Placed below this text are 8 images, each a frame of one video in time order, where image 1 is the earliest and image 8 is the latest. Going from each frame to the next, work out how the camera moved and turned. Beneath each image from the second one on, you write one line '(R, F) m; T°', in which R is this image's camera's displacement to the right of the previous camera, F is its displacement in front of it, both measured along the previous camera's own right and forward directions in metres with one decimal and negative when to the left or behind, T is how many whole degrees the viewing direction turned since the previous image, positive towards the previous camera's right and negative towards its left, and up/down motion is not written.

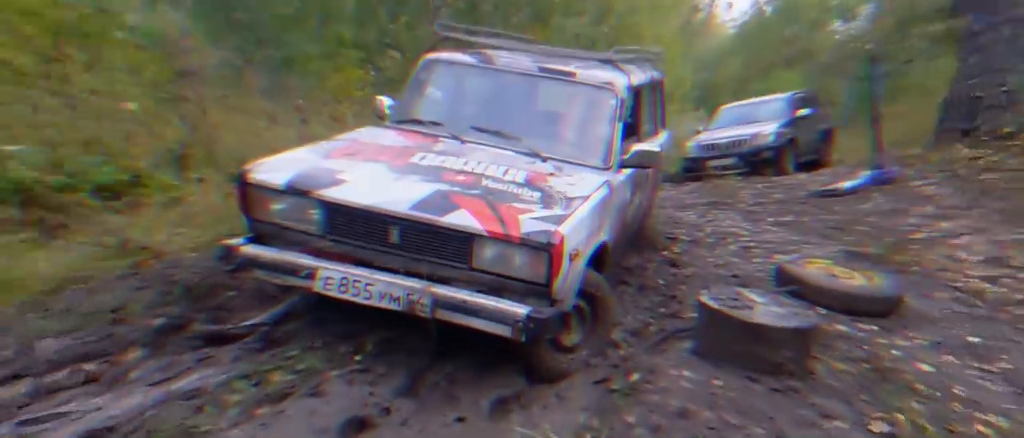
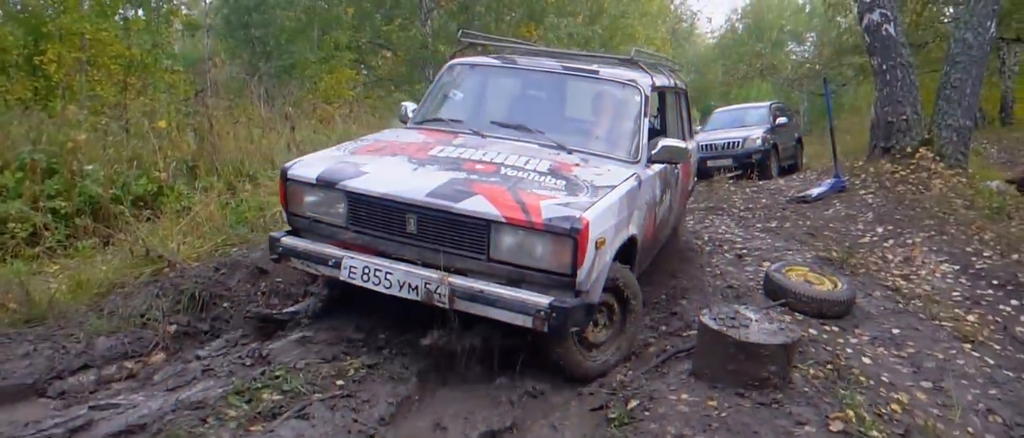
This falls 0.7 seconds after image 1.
(0.0, -0.1) m; 0°
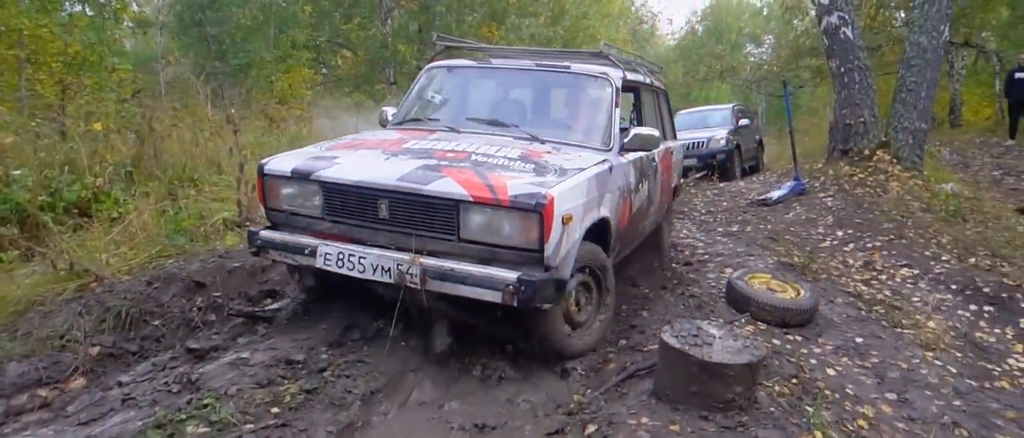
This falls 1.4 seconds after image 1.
(+0.1, +0.2) m; +3°
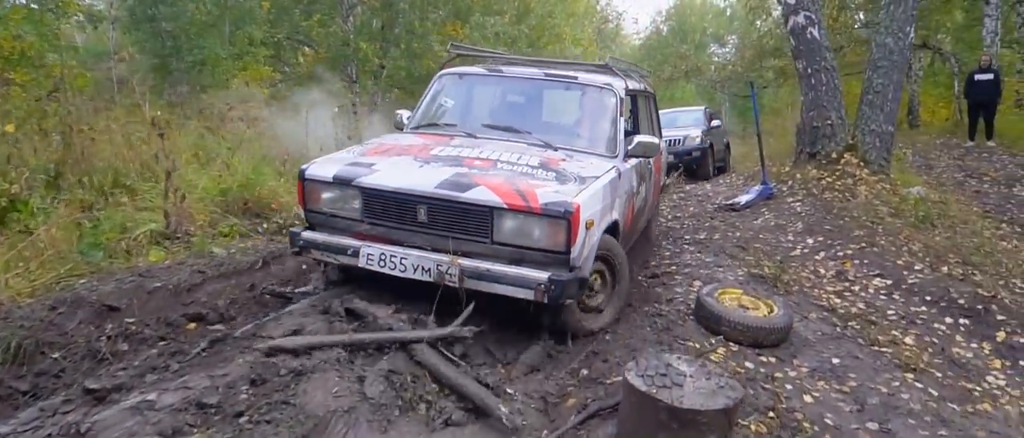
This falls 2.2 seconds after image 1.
(+0.1, +0.4) m; +3°
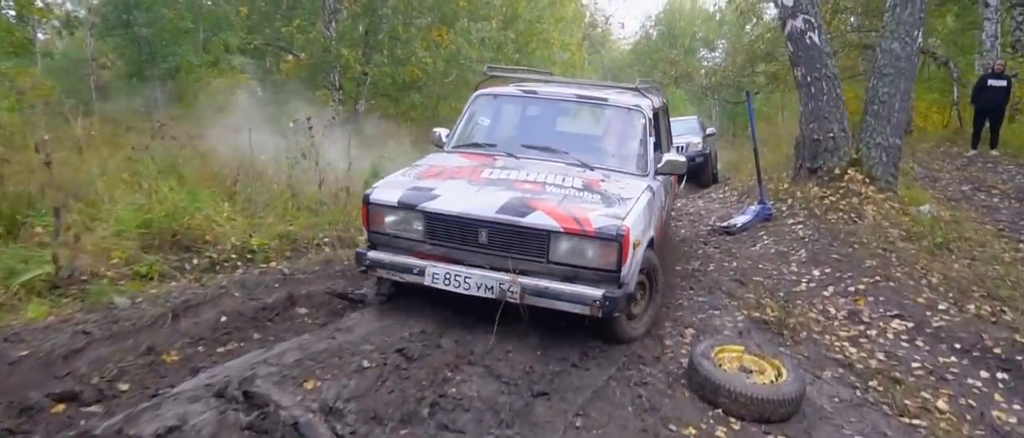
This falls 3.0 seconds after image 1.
(+0.2, +0.8) m; +1°
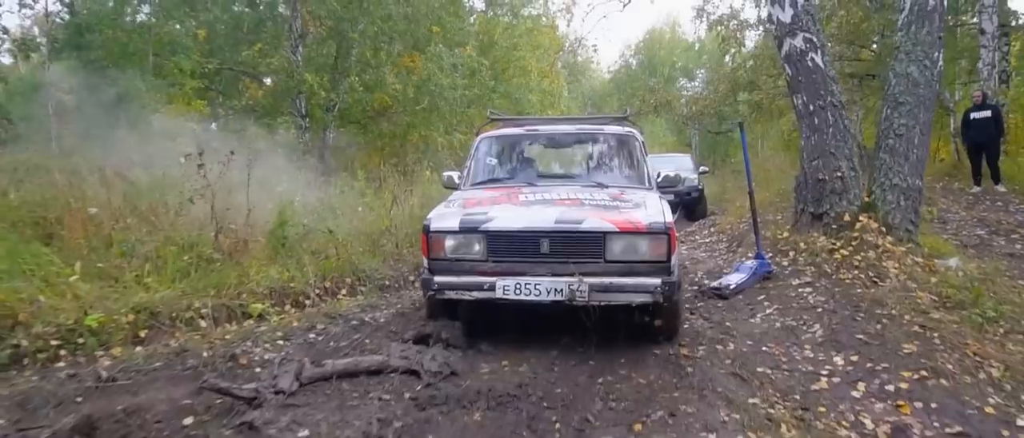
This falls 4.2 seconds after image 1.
(+0.4, +1.6) m; +1°
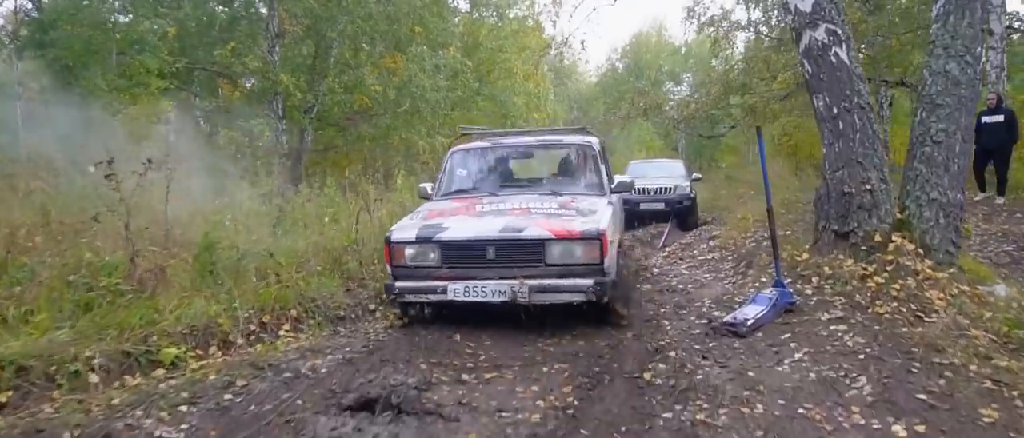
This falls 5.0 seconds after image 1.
(+0.1, +1.1) m; +1°
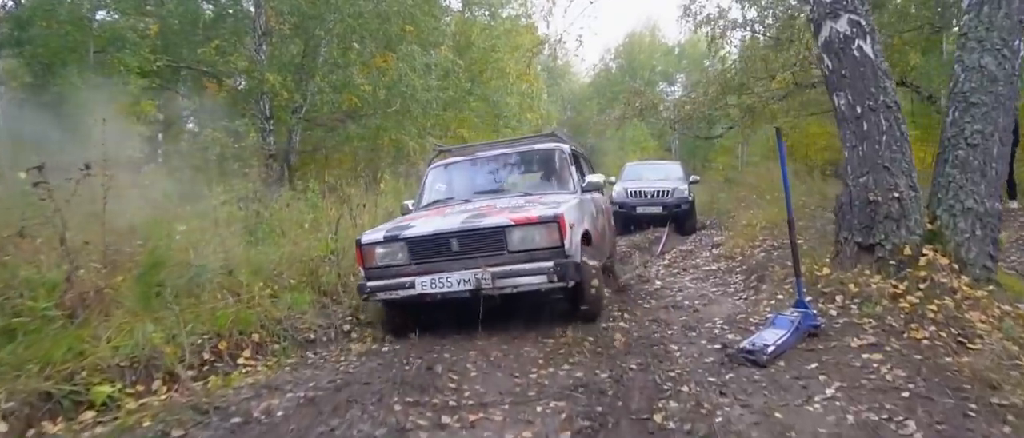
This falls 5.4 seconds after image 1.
(0.0, +0.7) m; +1°
